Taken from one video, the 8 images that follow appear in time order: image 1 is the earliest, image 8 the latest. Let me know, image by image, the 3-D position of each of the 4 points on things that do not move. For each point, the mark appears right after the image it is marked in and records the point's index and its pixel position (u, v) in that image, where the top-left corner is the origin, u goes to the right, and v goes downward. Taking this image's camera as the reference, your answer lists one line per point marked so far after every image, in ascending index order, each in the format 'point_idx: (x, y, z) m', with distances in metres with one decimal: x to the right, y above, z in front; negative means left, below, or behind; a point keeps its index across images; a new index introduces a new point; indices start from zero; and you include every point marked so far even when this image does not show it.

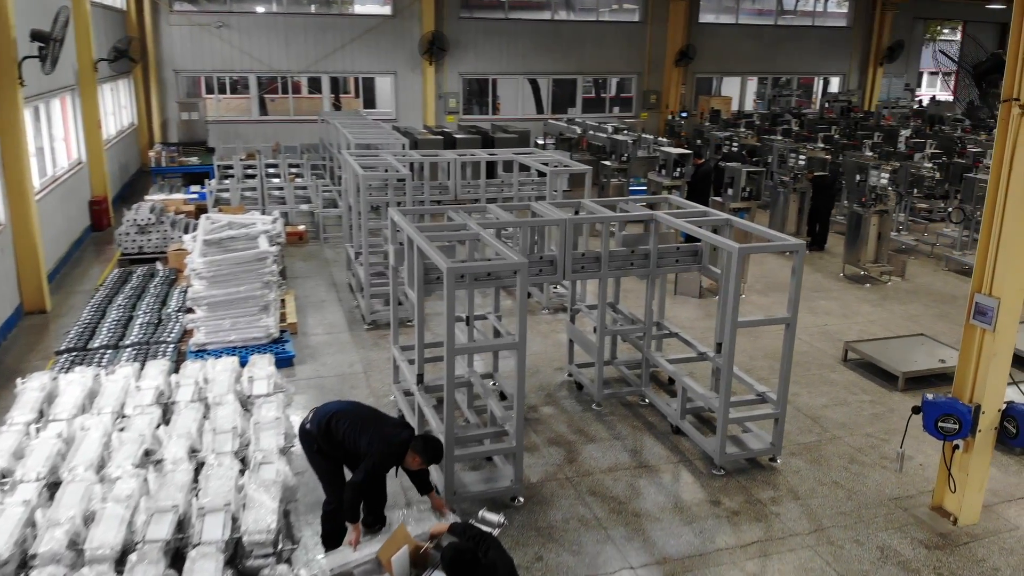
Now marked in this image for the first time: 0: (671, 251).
0: (+1.0, +0.2, +5.0) m
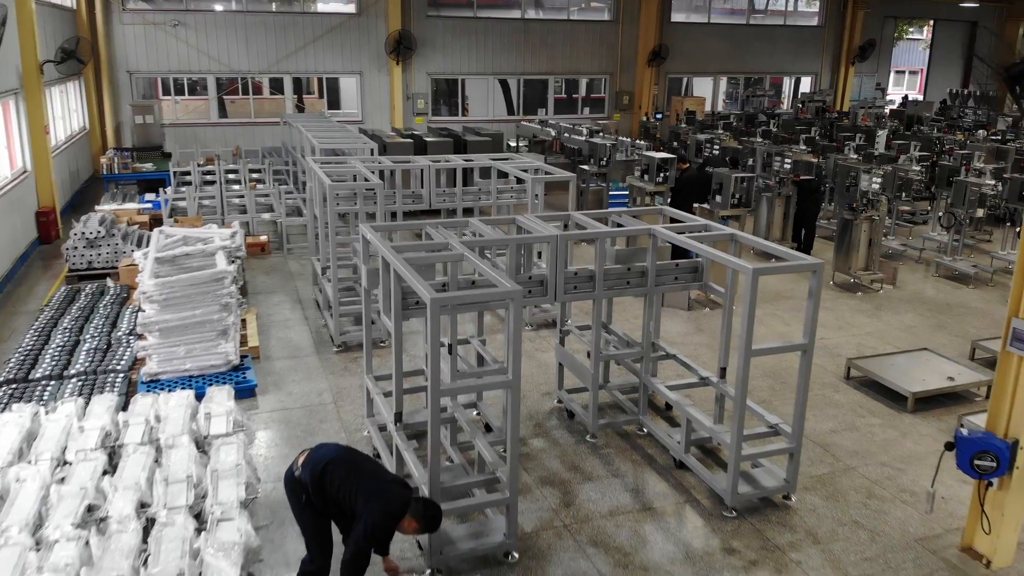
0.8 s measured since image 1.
0: (+0.9, +0.1, +4.6) m
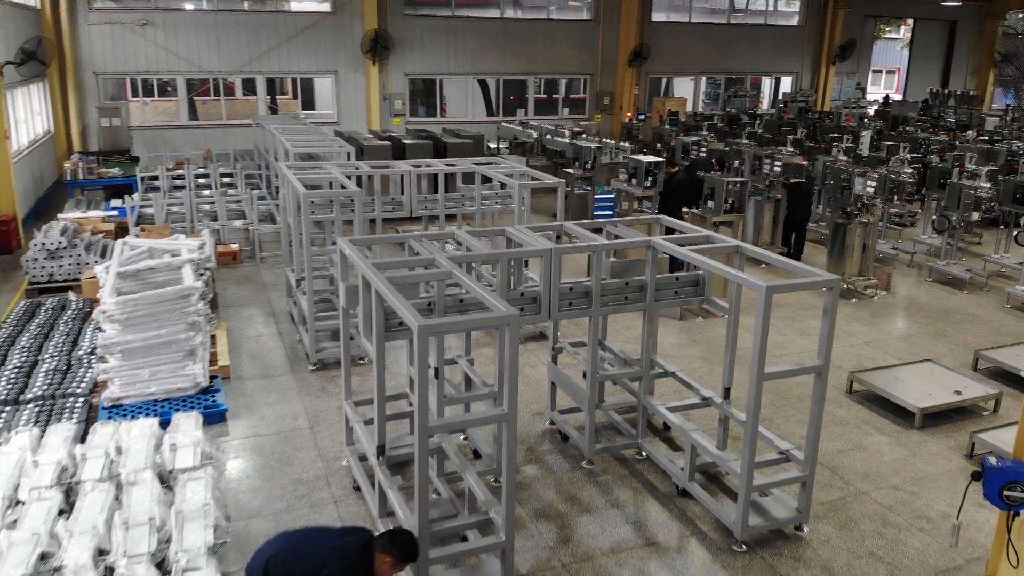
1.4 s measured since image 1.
0: (+0.8, 0.0, +4.3) m
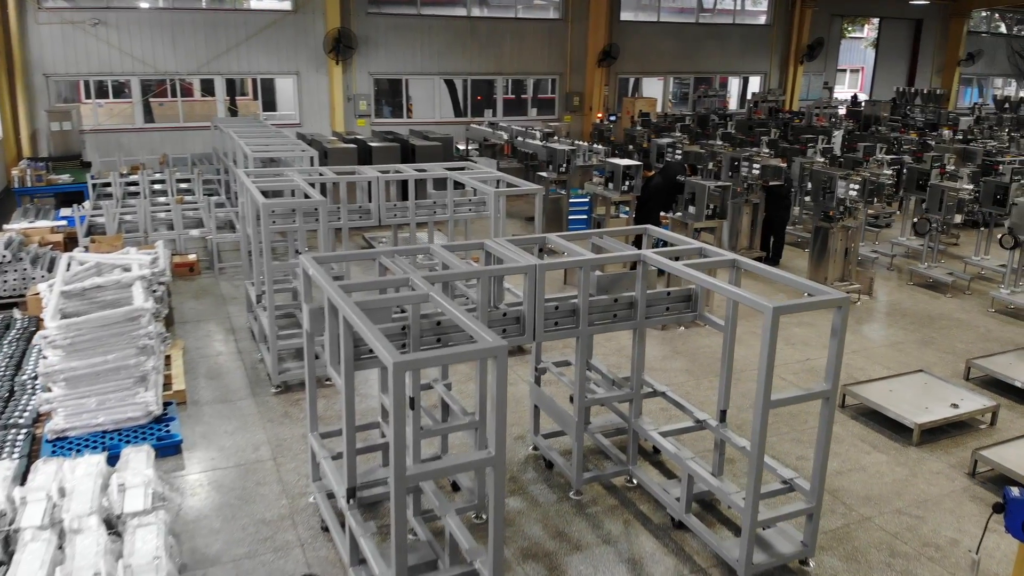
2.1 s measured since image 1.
0: (+0.7, 0.0, +4.0) m
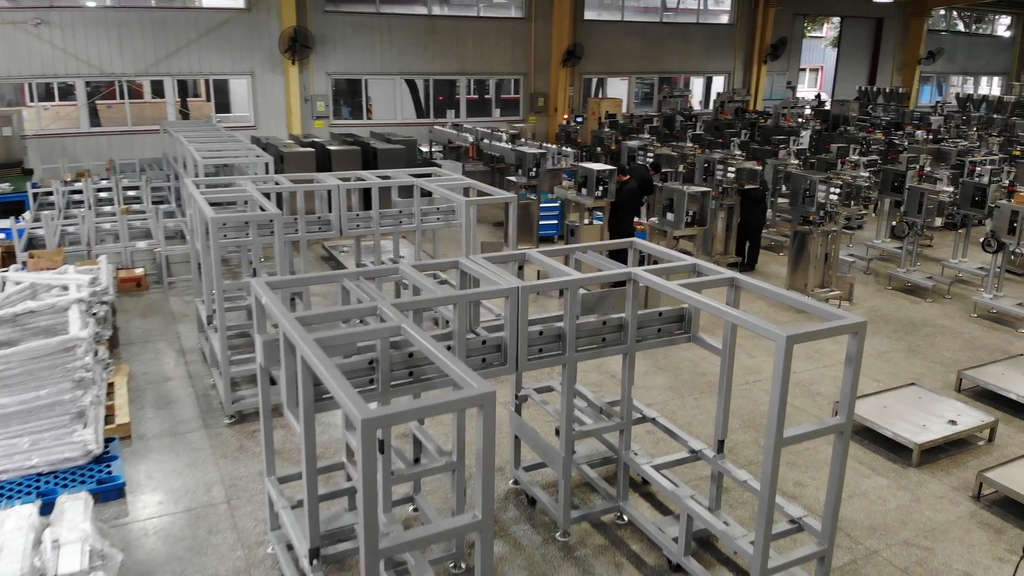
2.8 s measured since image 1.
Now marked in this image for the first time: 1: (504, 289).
0: (+0.6, -0.1, +3.7) m
1: (0.0, 0.0, +3.3) m
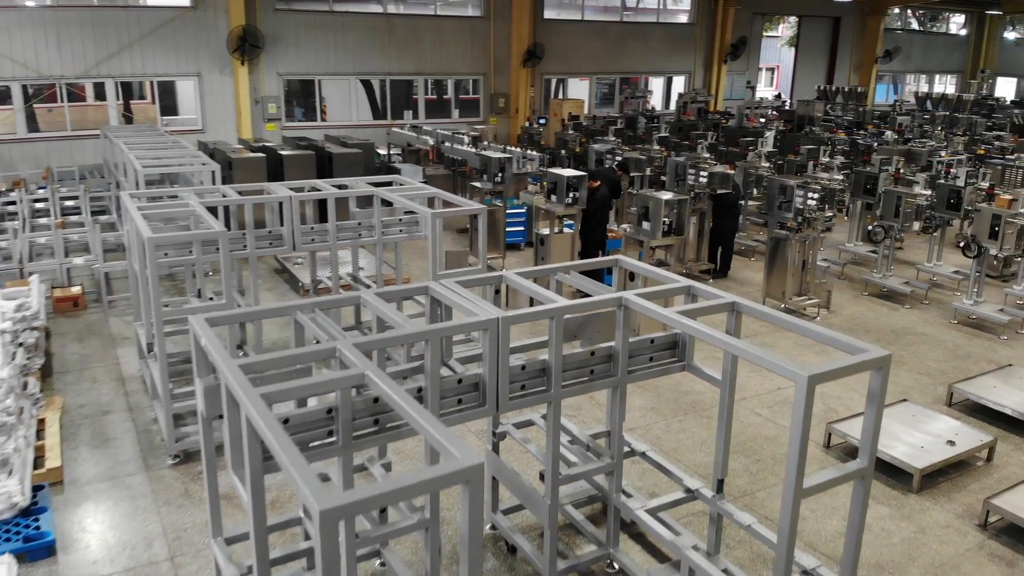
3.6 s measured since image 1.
0: (+0.5, -0.2, +3.4) m
1: (-0.1, -0.1, +2.9) m
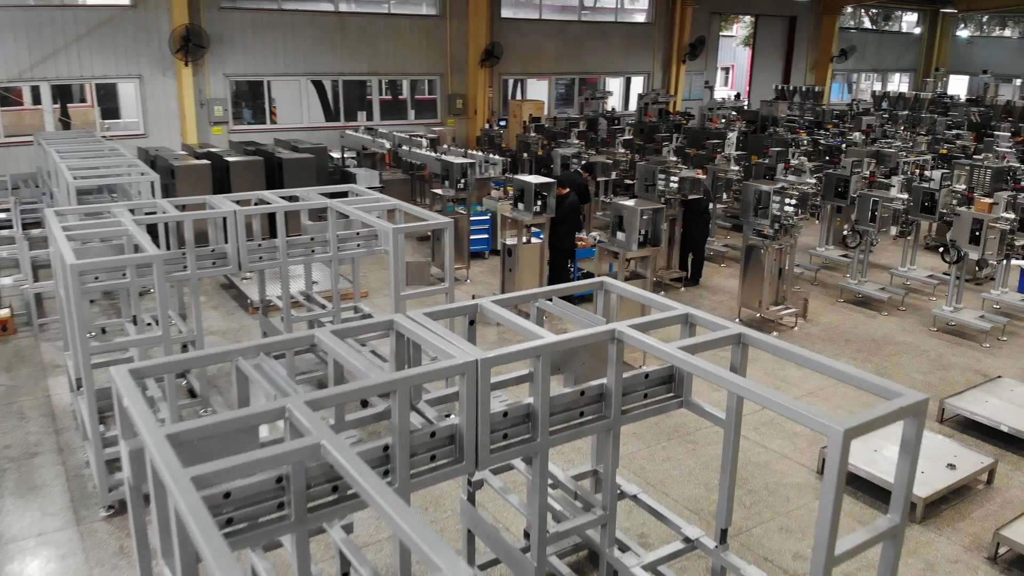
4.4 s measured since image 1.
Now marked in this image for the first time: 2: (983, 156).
0: (+0.5, -0.3, +3.0) m
1: (-0.2, -0.2, +2.5) m
2: (+5.6, +1.6, +9.9) m
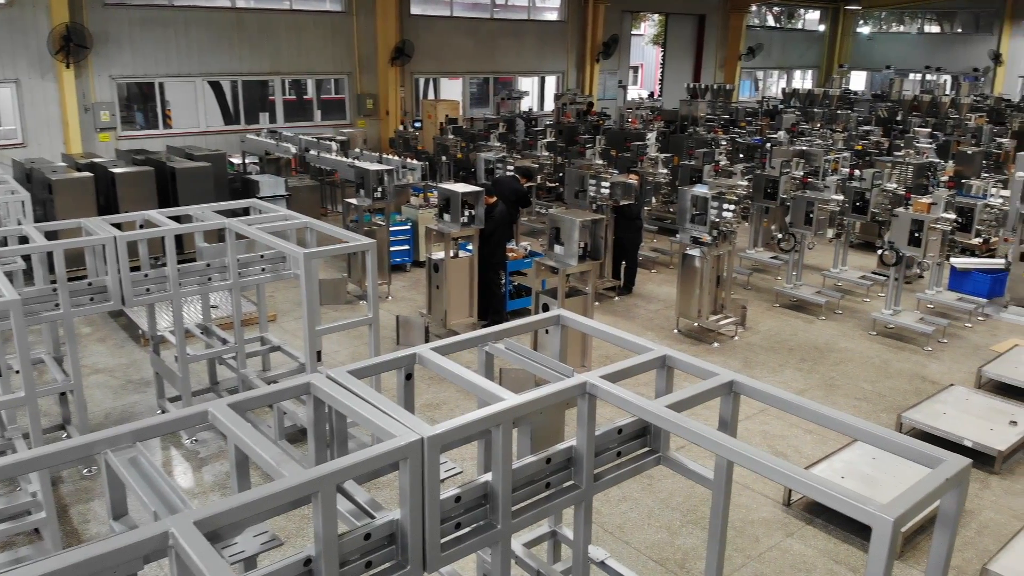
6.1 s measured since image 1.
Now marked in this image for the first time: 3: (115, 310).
0: (+0.3, -0.5, +2.5) m
1: (-0.3, -0.4, +2.0) m
2: (+4.6, +1.6, +9.9) m
3: (-2.1, -0.1, +4.4) m
